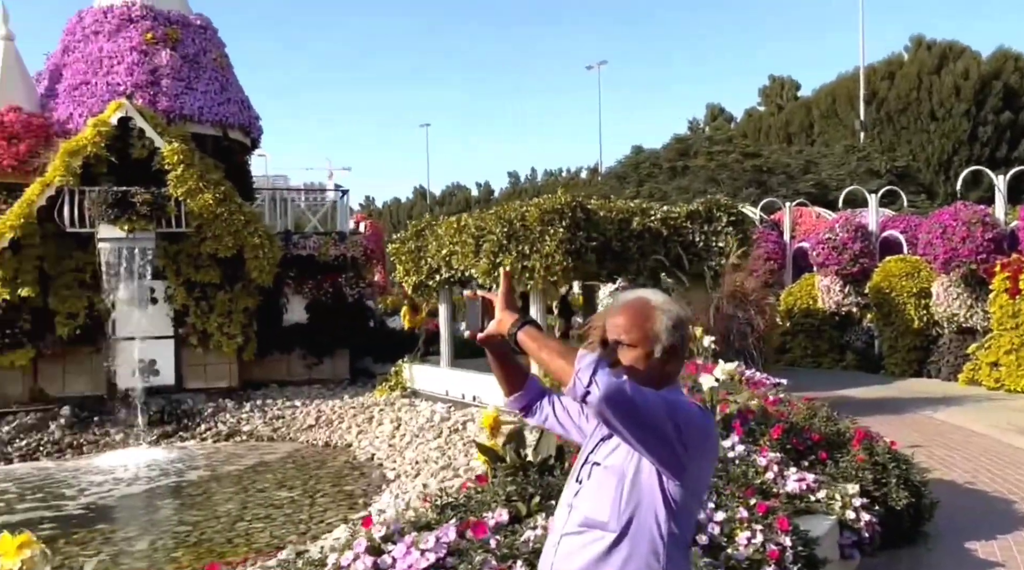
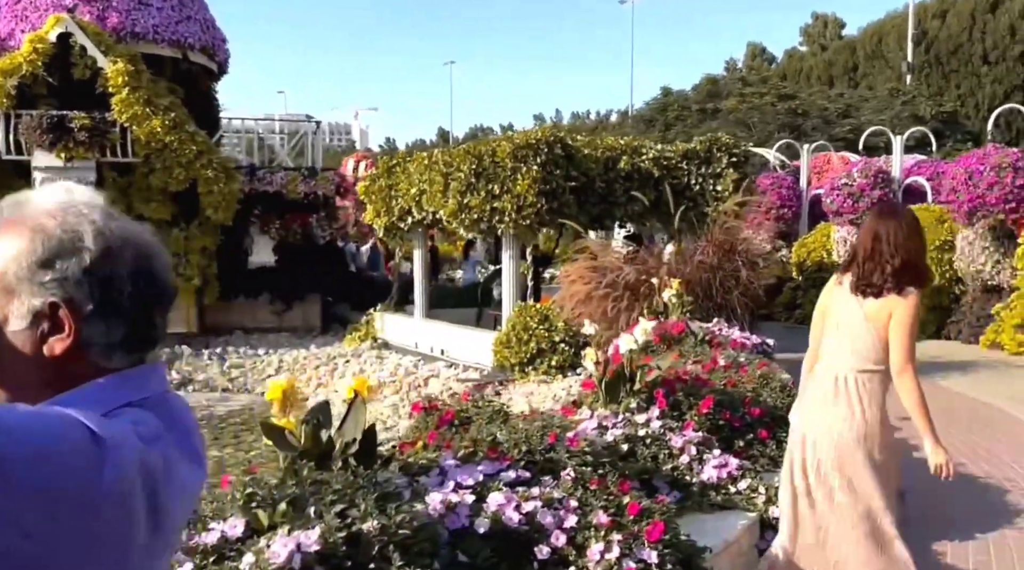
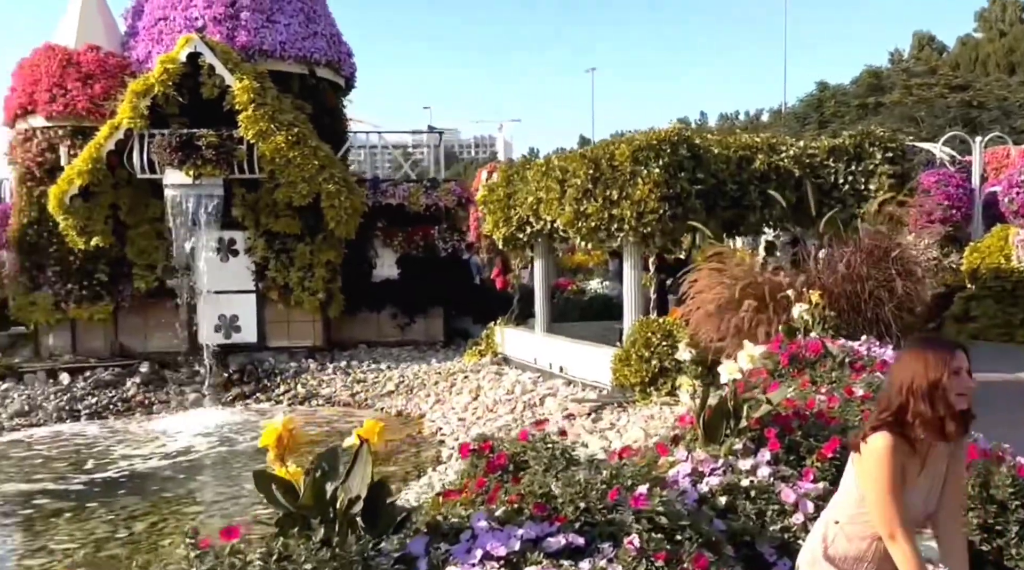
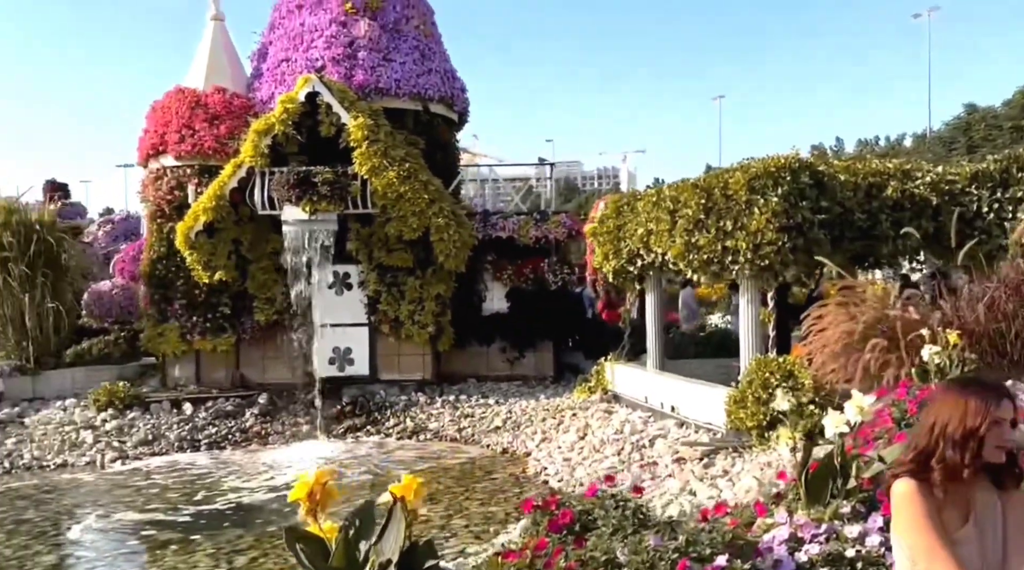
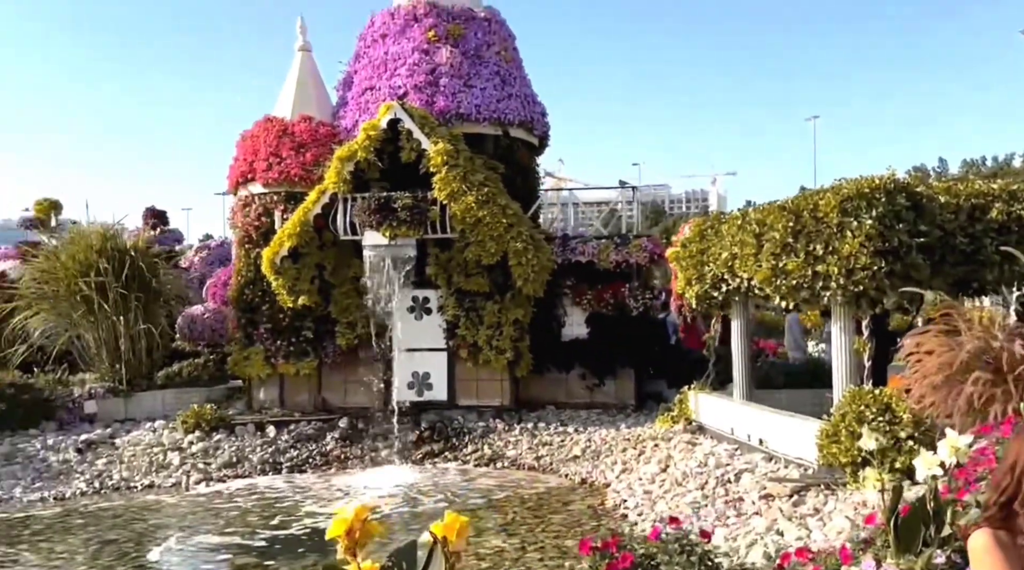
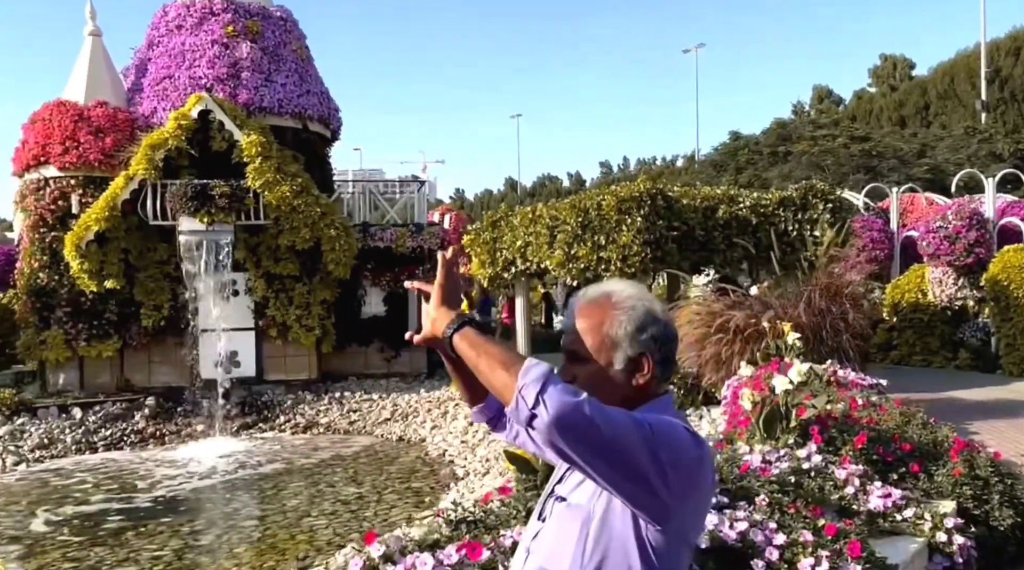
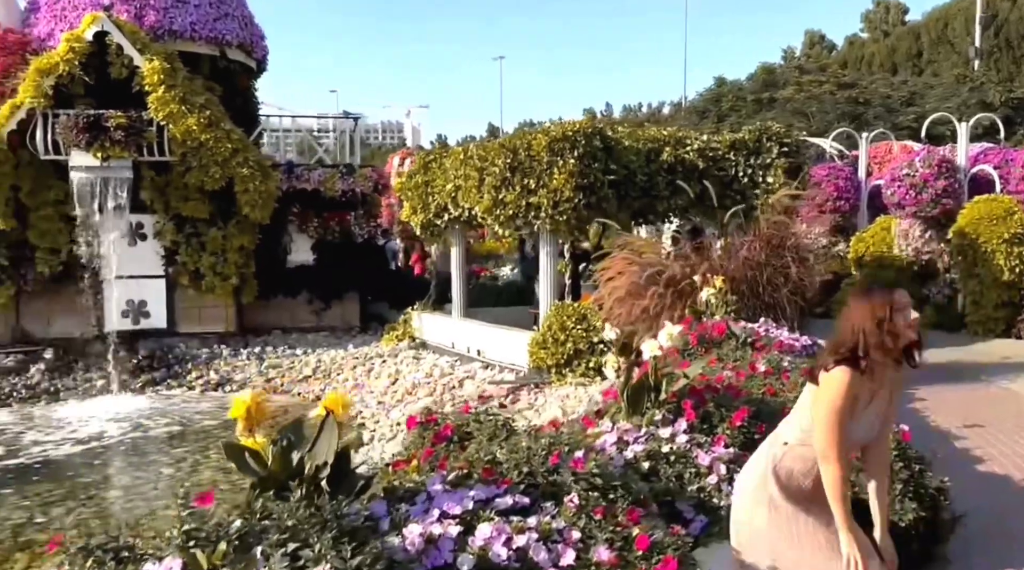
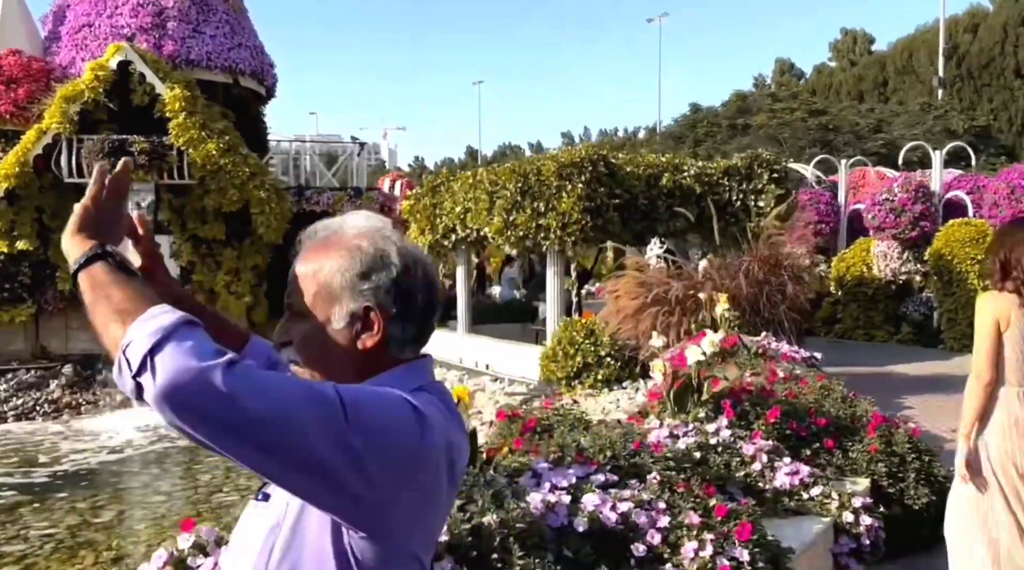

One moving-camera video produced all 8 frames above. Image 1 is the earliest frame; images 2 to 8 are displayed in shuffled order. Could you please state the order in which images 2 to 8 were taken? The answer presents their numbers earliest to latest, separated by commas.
6, 8, 2, 7, 3, 4, 5
